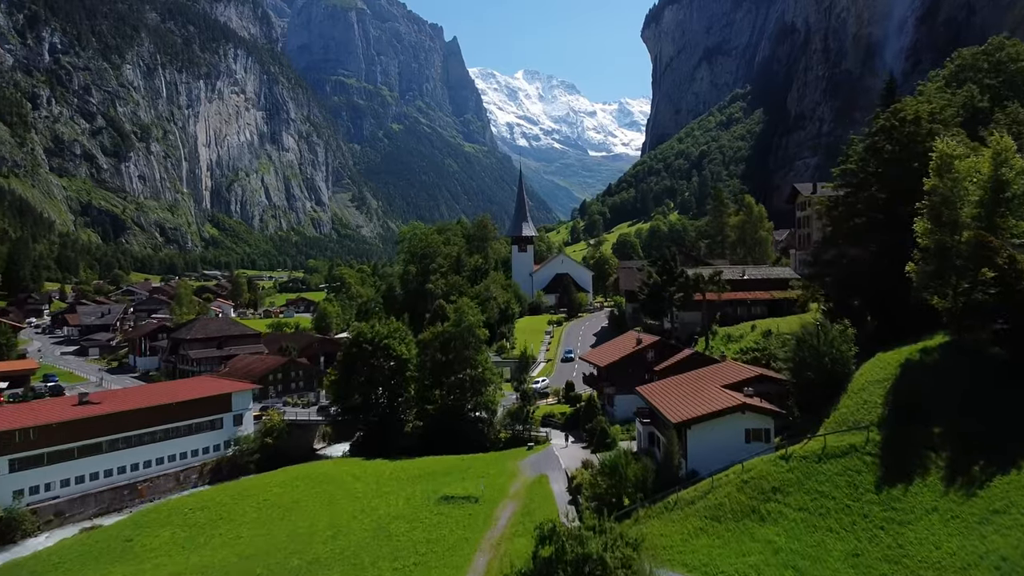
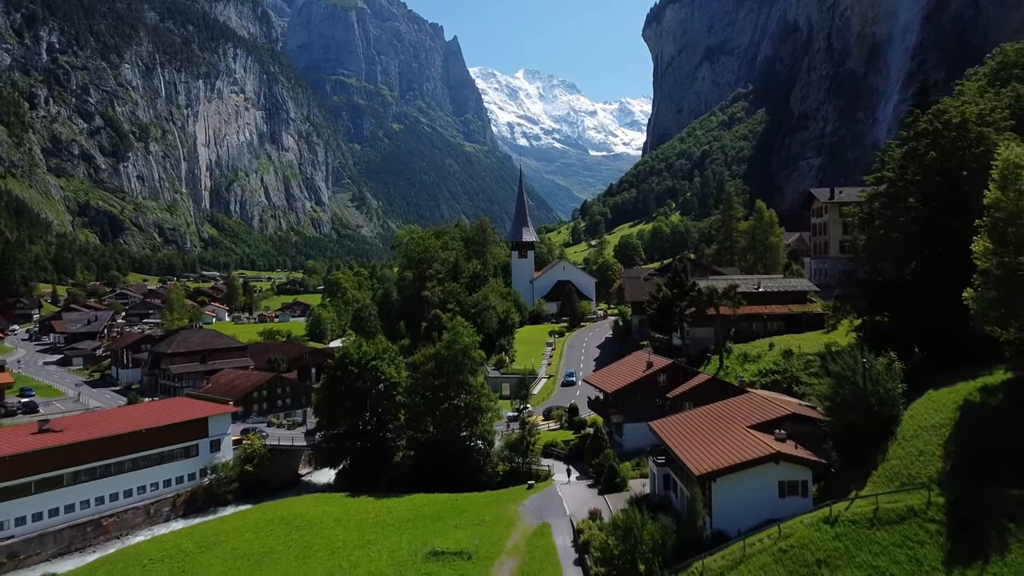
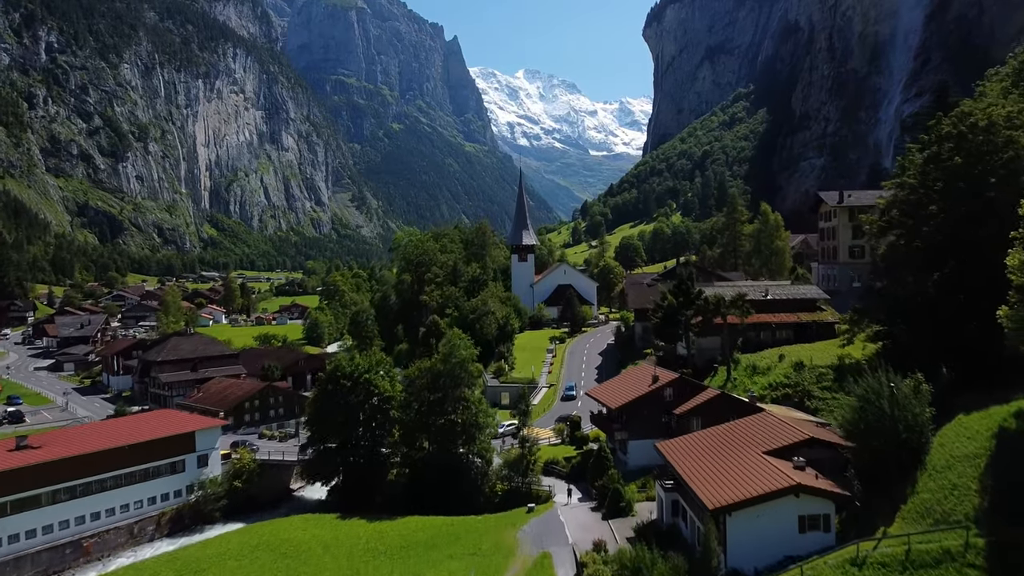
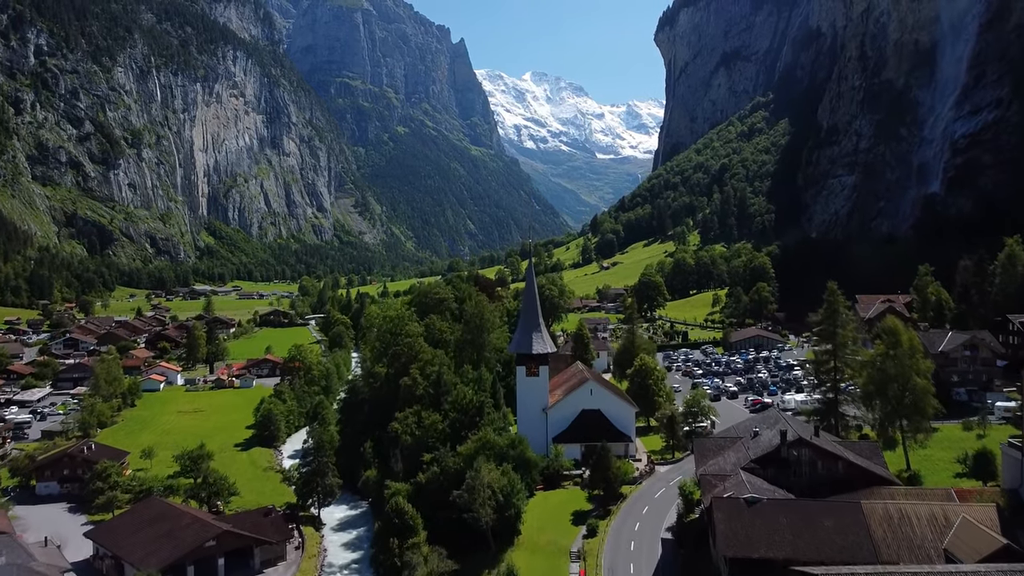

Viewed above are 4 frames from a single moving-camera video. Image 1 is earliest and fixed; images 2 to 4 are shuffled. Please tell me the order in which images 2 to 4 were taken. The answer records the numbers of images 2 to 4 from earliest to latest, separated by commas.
2, 3, 4
